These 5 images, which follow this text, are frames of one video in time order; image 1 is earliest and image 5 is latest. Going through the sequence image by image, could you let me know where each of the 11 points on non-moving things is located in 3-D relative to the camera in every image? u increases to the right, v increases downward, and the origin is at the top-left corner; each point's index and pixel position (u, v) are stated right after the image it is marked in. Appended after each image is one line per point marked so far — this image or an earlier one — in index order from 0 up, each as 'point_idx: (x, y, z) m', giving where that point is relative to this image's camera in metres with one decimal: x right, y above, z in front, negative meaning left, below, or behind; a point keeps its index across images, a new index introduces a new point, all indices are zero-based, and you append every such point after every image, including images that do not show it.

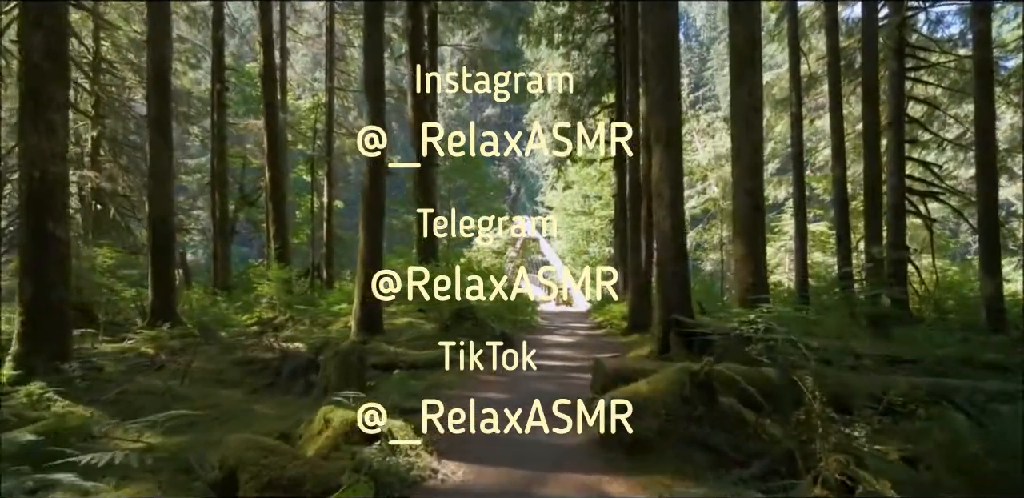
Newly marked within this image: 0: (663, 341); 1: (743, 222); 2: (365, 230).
0: (+4.4, -2.7, +9.8) m
1: (+6.2, +0.8, +9.0) m
2: (-4.6, +0.7, +10.7) m
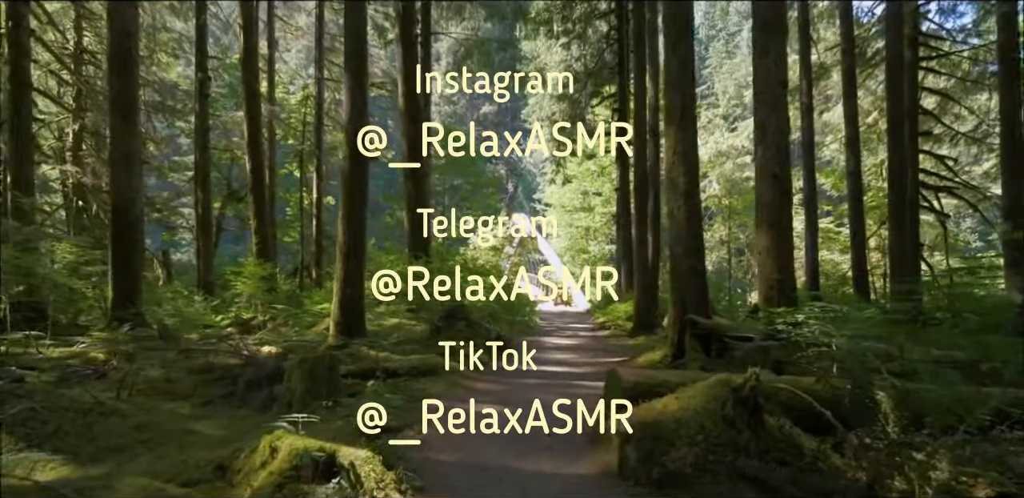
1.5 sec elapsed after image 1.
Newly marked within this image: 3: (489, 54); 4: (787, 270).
0: (+4.3, -2.5, +8.8) m
1: (+6.1, +1.0, +8.1) m
2: (-4.7, +0.9, +9.7) m
3: (-1.5, +11.0, +19.7) m
4: (+6.6, -0.5, +8.1) m
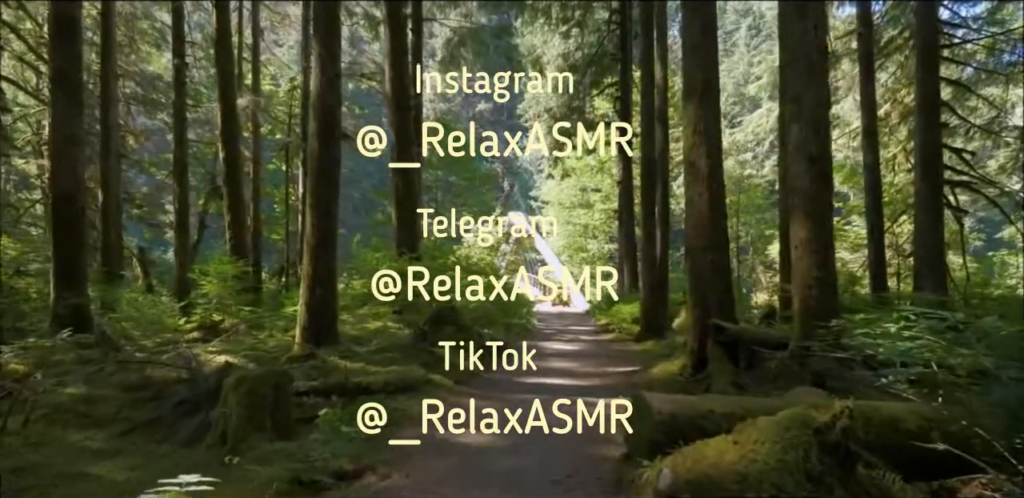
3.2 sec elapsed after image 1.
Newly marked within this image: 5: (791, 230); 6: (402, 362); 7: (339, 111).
0: (+4.2, -2.4, +7.8) m
1: (+6.0, +1.1, +7.1) m
2: (-4.8, +1.0, +8.5) m
3: (-1.7, +11.2, +18.6) m
4: (+6.5, -0.3, +7.0) m
5: (+6.0, +0.4, +7.2) m
6: (-2.5, -2.6, +7.9) m
7: (-4.3, +3.5, +8.5) m
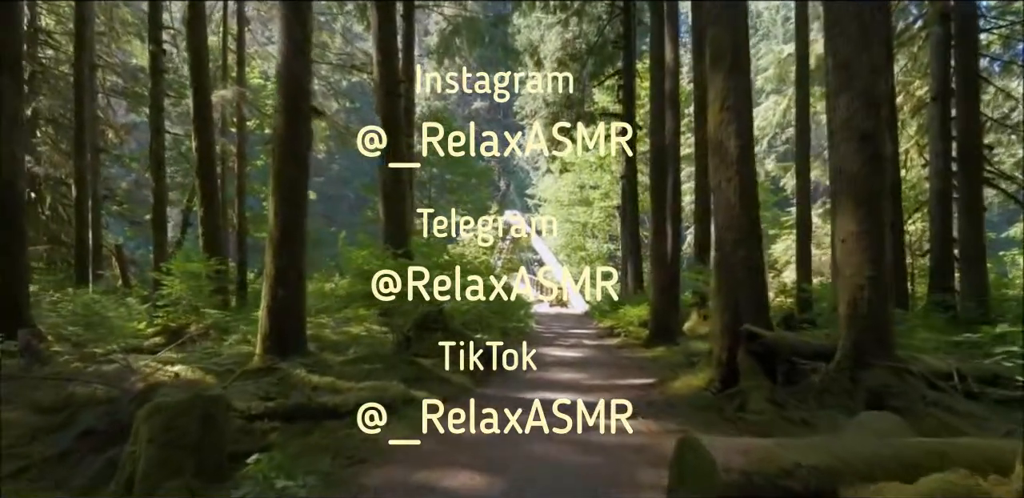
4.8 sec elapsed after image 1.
0: (+4.2, -2.3, +6.8) m
1: (+6.0, +1.2, +6.1) m
2: (-4.9, +1.1, +7.4) m
3: (-1.9, +11.2, +17.5) m
4: (+6.4, -0.2, +6.1) m
5: (+6.0, +0.5, +6.3) m
6: (-2.5, -2.5, +6.9) m
7: (-4.4, +3.6, +7.4) m
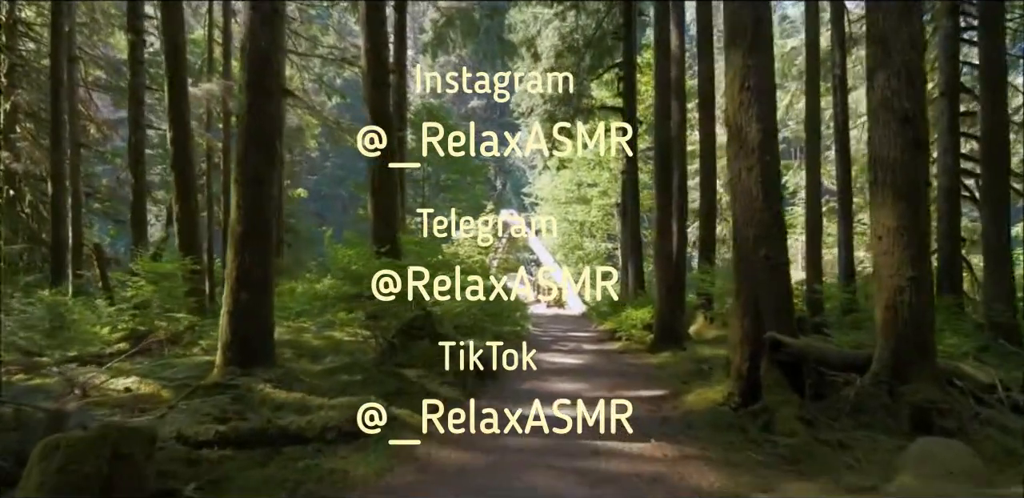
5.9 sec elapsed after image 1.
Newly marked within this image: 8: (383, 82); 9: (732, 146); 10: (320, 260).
0: (+4.1, -2.2, +6.1) m
1: (+5.9, +1.2, +5.5) m
2: (-5.0, +1.1, +6.7) m
3: (-2.1, +11.3, +16.8) m
4: (+6.3, -0.2, +5.4) m
5: (+5.9, +0.6, +5.6) m
6: (-2.6, -2.4, +6.2) m
7: (-4.5, +3.7, +6.7) m
8: (-4.8, +6.2, +12.7) m
9: (+4.0, +1.9, +6.4) m
10: (-5.3, -0.3, +9.2) m
